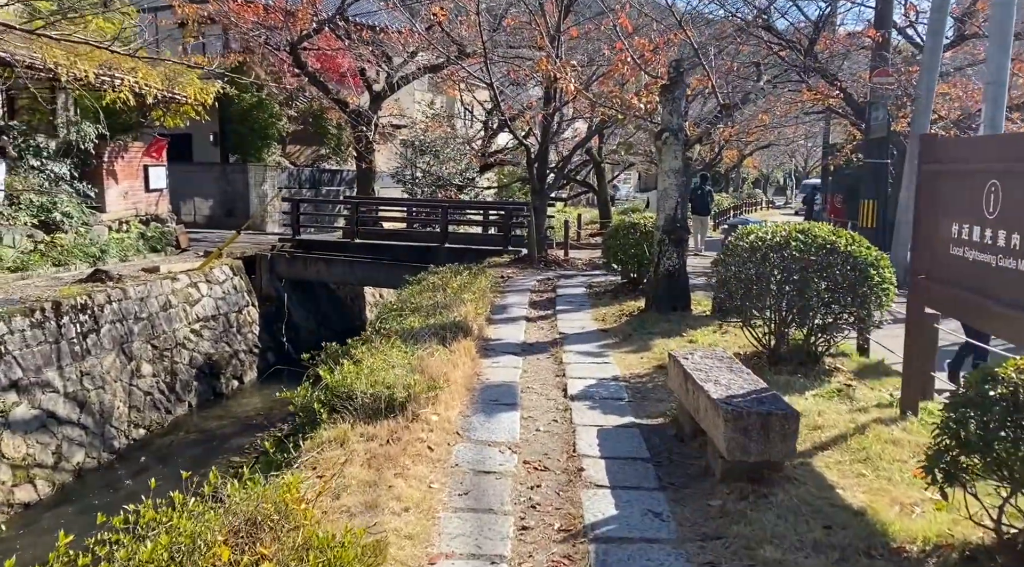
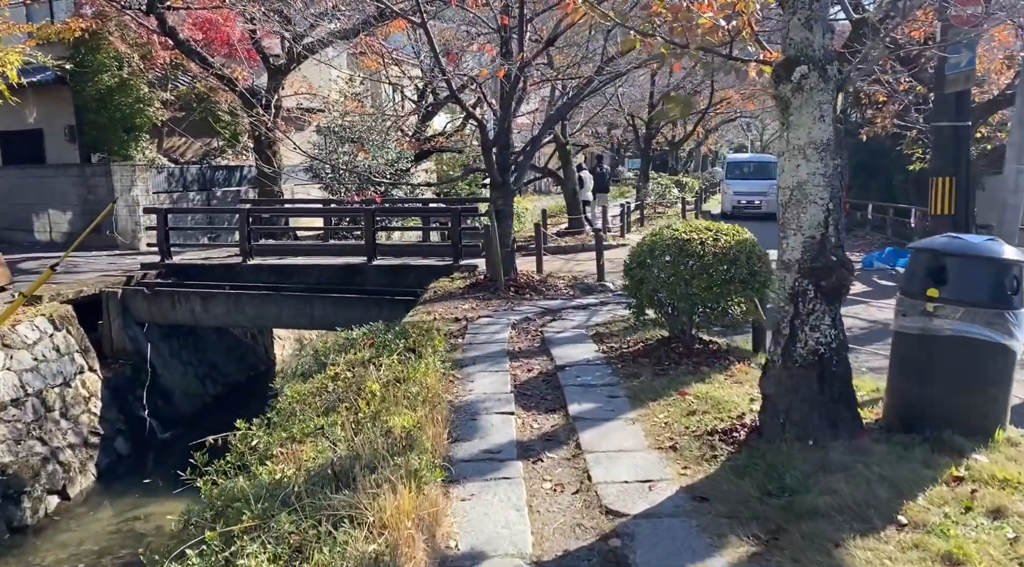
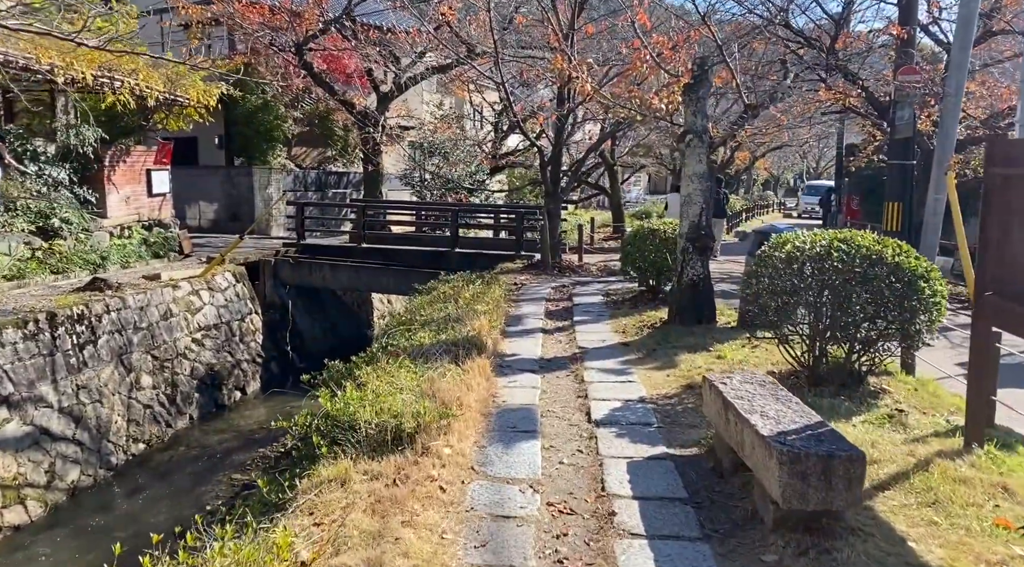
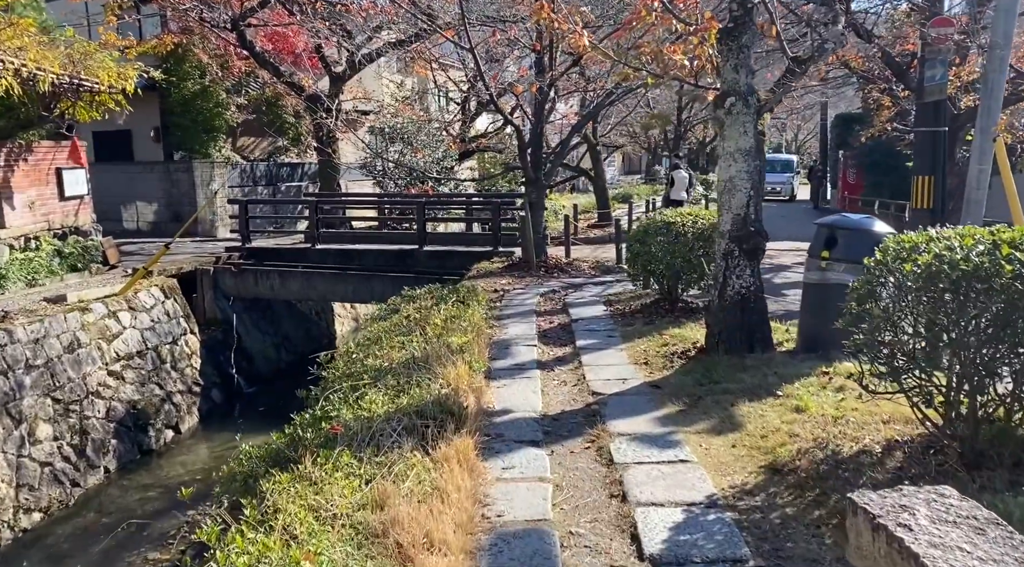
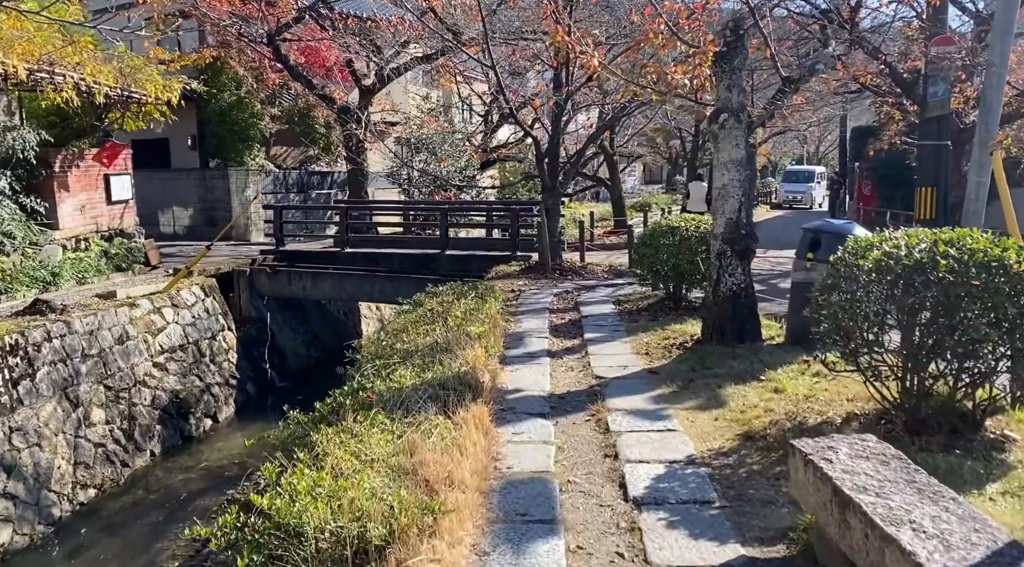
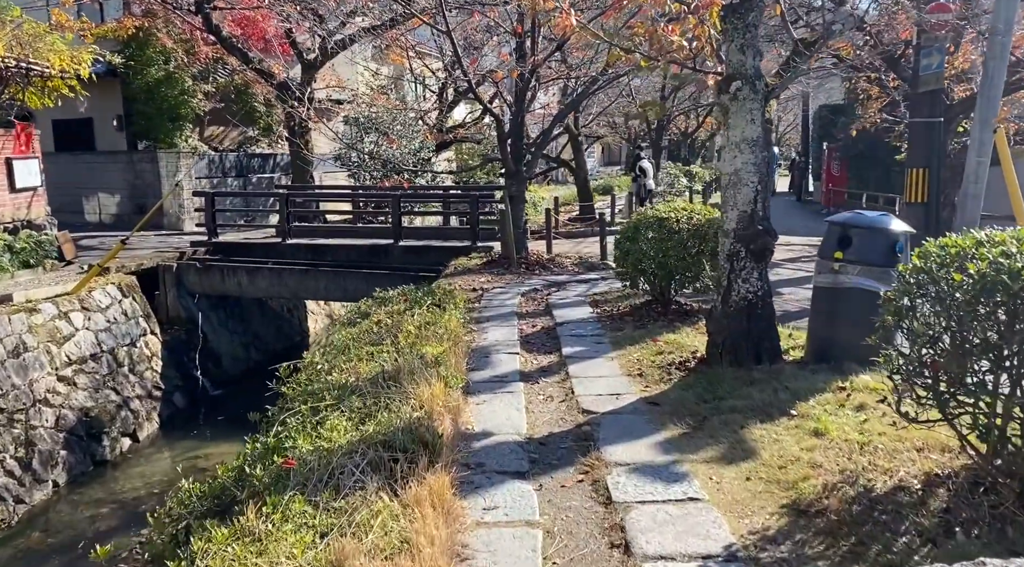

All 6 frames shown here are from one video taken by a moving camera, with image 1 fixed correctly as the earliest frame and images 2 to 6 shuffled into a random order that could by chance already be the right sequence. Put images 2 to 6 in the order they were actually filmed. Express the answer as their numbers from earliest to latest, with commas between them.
3, 5, 4, 6, 2
